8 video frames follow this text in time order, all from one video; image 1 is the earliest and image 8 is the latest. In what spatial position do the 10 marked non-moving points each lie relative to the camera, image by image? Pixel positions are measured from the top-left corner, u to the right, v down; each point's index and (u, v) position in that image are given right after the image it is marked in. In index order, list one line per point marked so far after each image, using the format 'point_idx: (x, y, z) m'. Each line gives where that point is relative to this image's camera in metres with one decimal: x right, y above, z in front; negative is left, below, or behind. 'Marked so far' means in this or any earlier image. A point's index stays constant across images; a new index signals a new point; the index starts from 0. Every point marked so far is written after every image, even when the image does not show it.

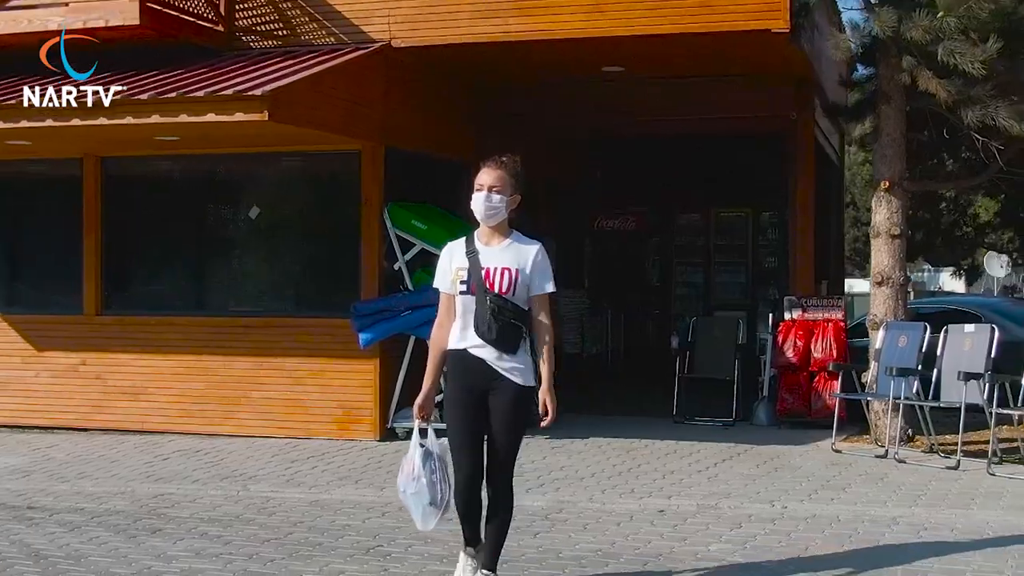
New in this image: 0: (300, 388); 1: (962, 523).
0: (-1.5, -0.7, +9.5) m
1: (+2.1, -1.1, +6.2) m
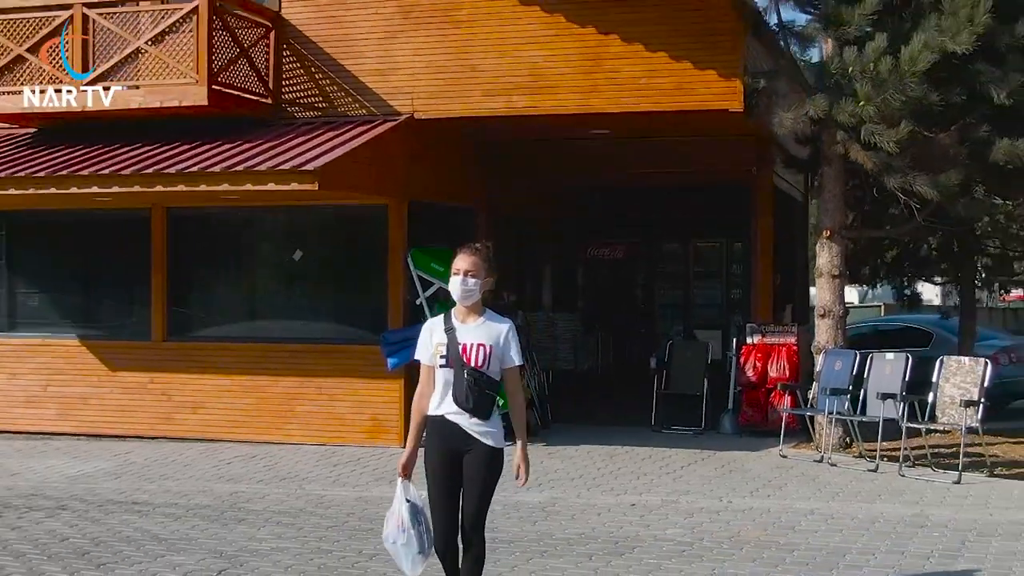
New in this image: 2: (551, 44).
0: (-1.5, -1.0, +11.3) m
1: (+2.1, -1.4, +8.0) m
2: (+0.3, +2.0, +10.5) m
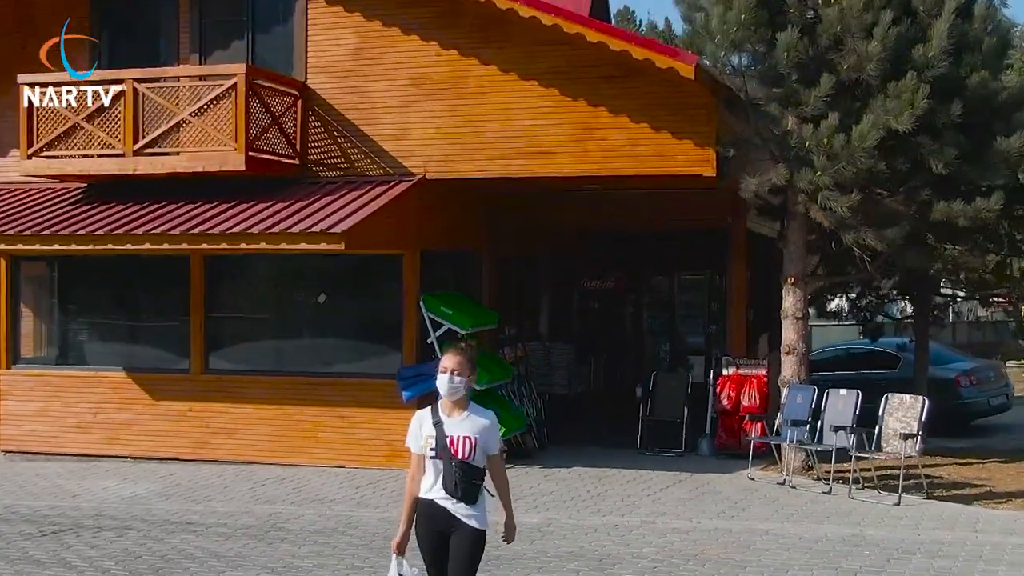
0: (-1.5, -1.4, +12.7) m
1: (+2.1, -1.8, +9.4) m
2: (+0.3, +1.6, +11.9) m
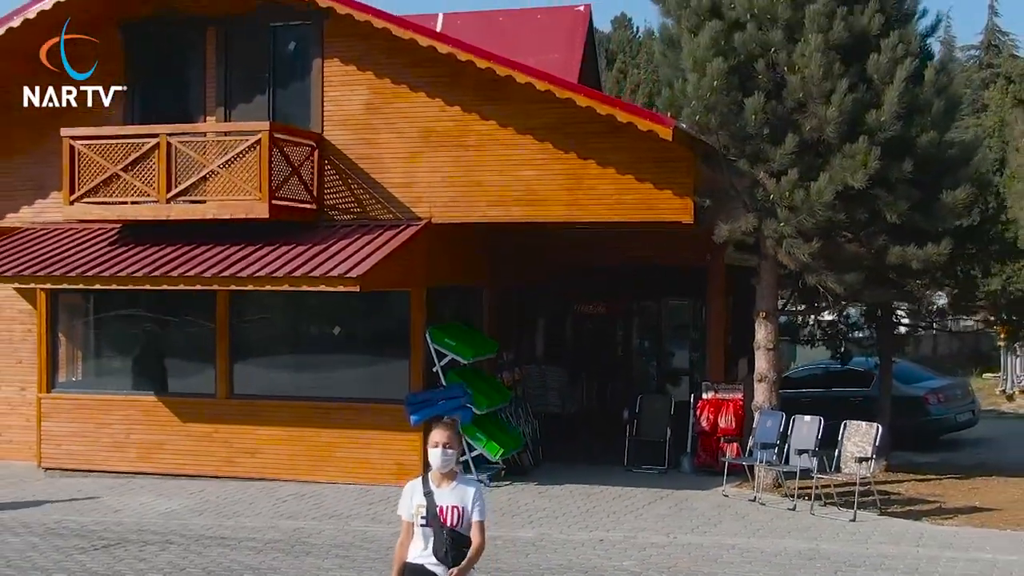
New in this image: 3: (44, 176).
0: (-1.5, -1.7, +14.0) m
1: (+2.1, -2.1, +10.7) m
2: (+0.3, +1.2, +13.2) m
3: (-5.4, +1.3, +15.1) m
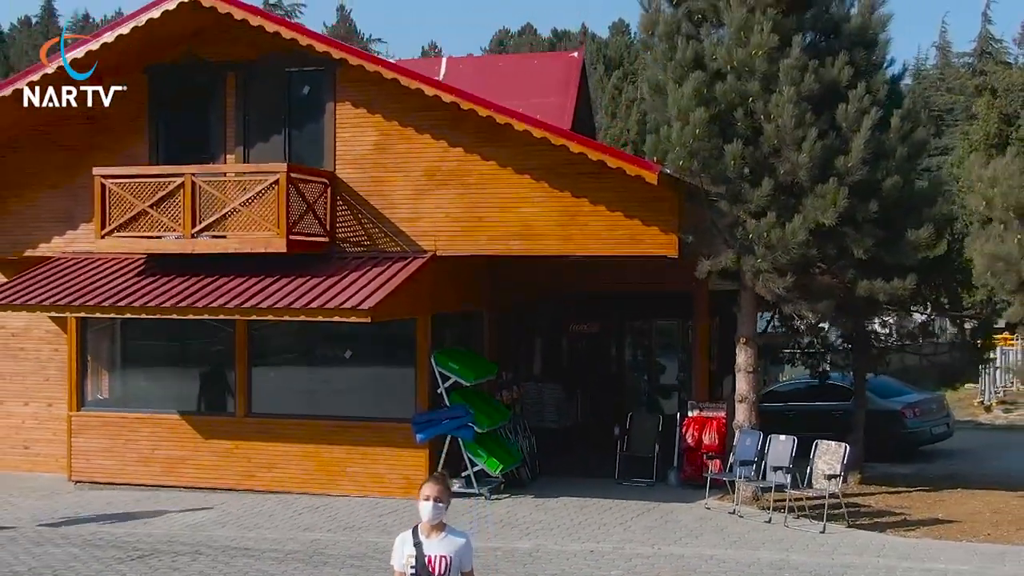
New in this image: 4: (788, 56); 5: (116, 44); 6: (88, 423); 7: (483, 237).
0: (-1.5, -2.0, +15.1) m
1: (+2.1, -2.4, +11.8) m
2: (+0.3, +0.9, +14.3) m
3: (-5.4, +1.0, +16.2) m
4: (+2.8, +2.4, +13.6) m
5: (-4.5, +2.8, +15.1) m
6: (-5.2, -1.7, +16.2) m
7: (-0.3, +0.6, +14.5) m
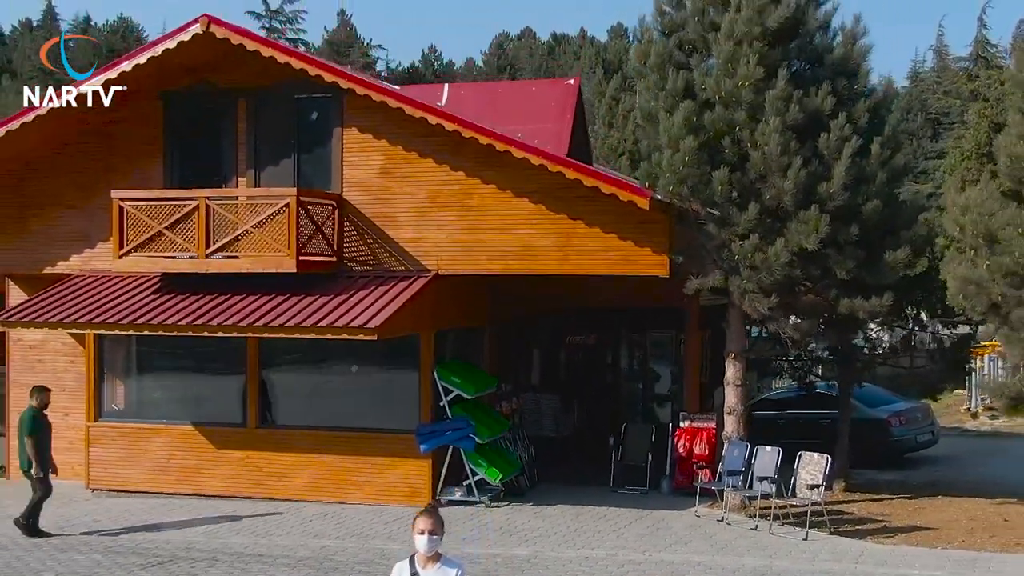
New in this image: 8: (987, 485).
0: (-1.5, -2.2, +15.8) m
1: (+2.1, -2.6, +12.5) m
2: (+0.3, +0.7, +15.0) m
3: (-5.4, +0.8, +16.9) m
4: (+2.8, +2.2, +14.3) m
5: (-4.6, +2.6, +15.8) m
6: (-5.2, -1.9, +16.9) m
7: (-0.3, +0.4, +15.3) m
8: (+6.8, -2.8, +18.9) m
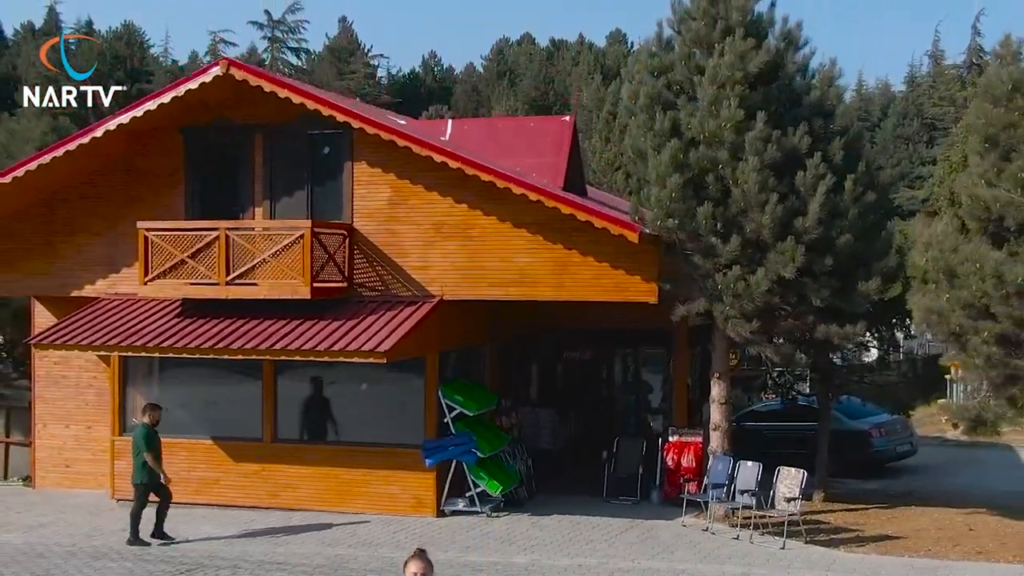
0: (-1.6, -2.5, +16.9) m
1: (+2.1, -2.9, +13.6) m
2: (+0.3, +0.4, +16.1) m
3: (-5.4, +0.5, +18.0) m
4: (+2.8, +1.9, +15.4) m
5: (-4.6, +2.3, +16.9) m
6: (-5.2, -2.2, +18.0) m
7: (-0.3, +0.1, +16.4) m
8: (+6.8, -3.1, +20.0) m
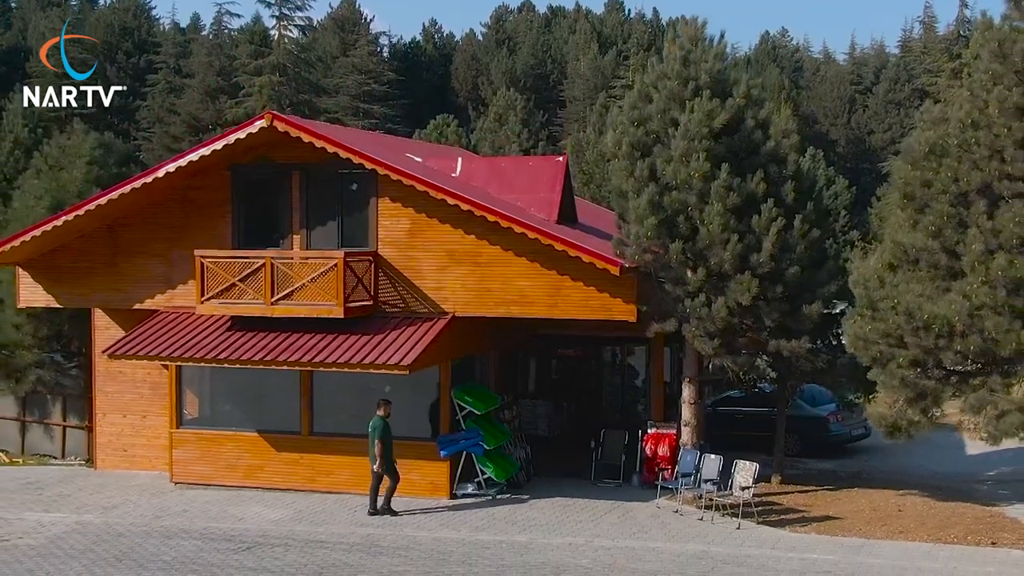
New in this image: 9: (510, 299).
0: (-1.5, -2.8, +19.9) m
1: (+2.1, -3.3, +16.7) m
2: (+0.3, +0.1, +19.0) m
3: (-5.4, +0.2, +20.9) m
4: (+2.9, +1.6, +18.3) m
5: (-4.5, +2.0, +19.8) m
6: (-5.2, -2.4, +21.0) m
7: (-0.3, -0.2, +19.3) m
8: (+6.8, -3.3, +23.0) m
9: (0.0, -0.2, +19.2) m
